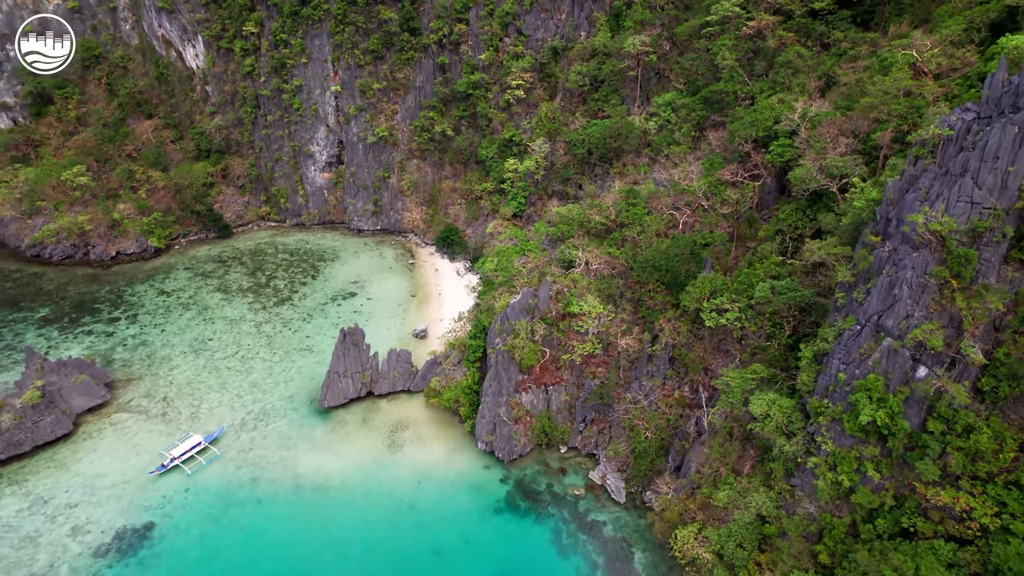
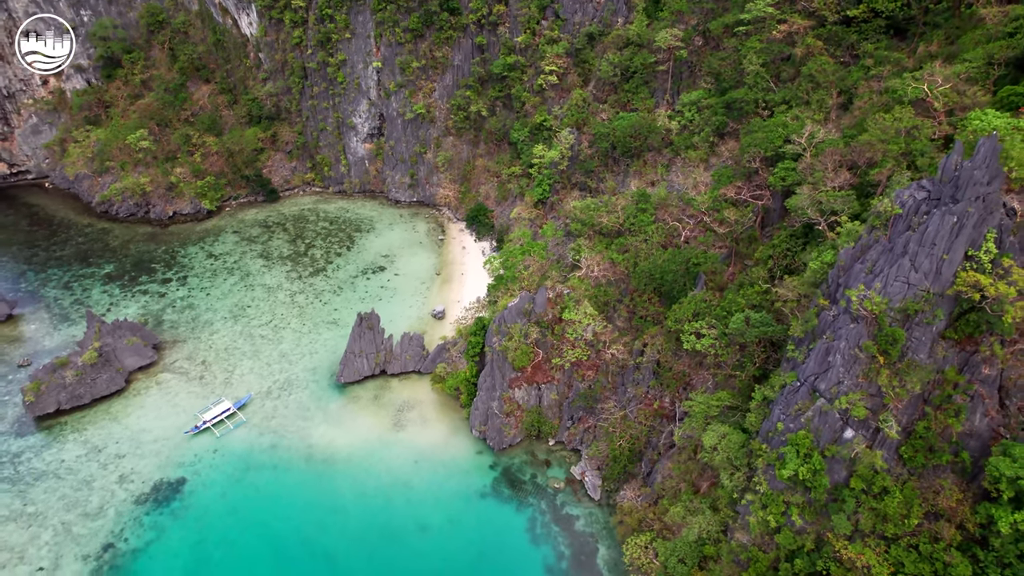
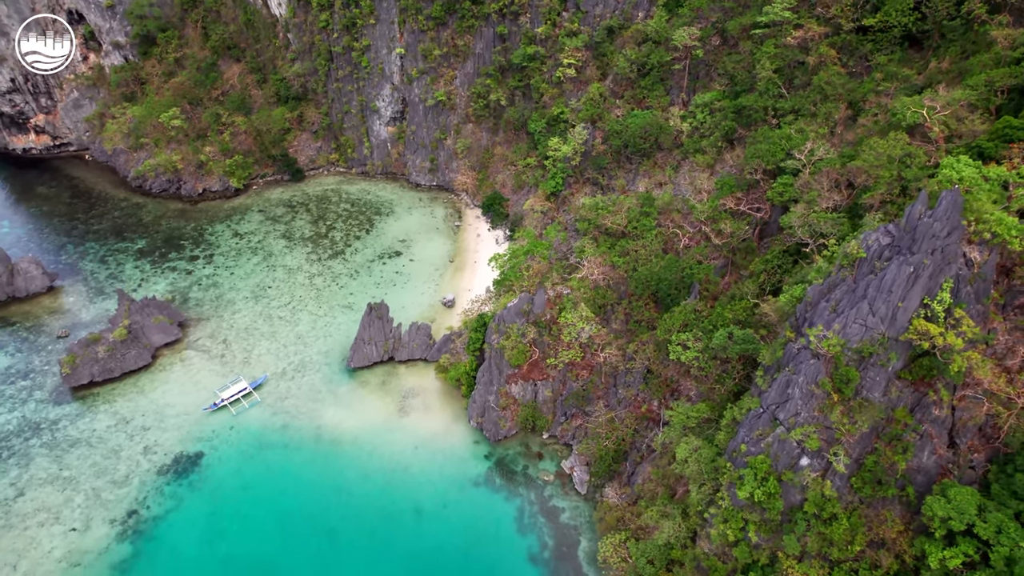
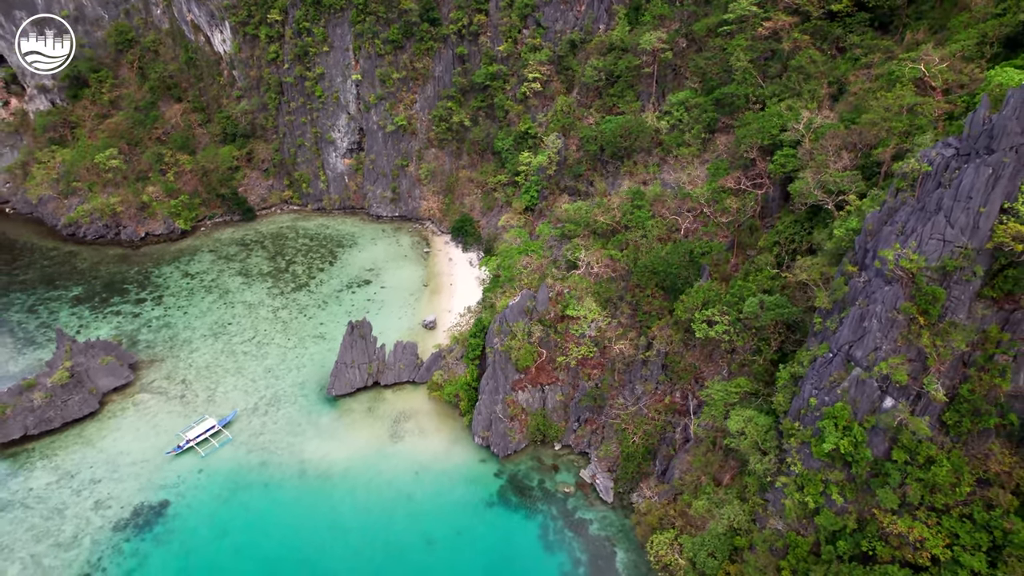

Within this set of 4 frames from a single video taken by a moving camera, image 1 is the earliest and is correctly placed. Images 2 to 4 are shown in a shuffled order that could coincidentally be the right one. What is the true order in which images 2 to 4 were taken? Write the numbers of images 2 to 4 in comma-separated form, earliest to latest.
4, 2, 3
